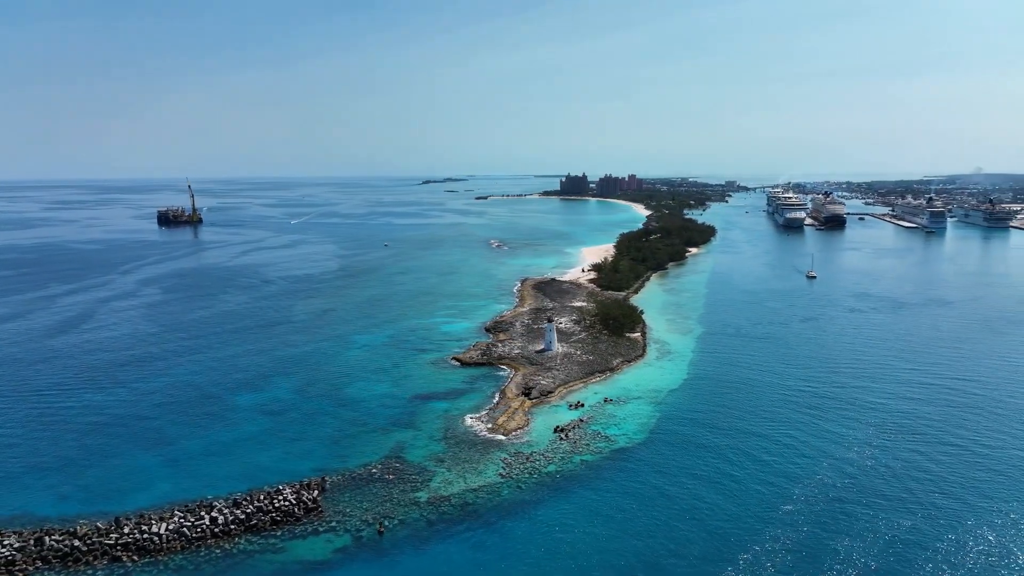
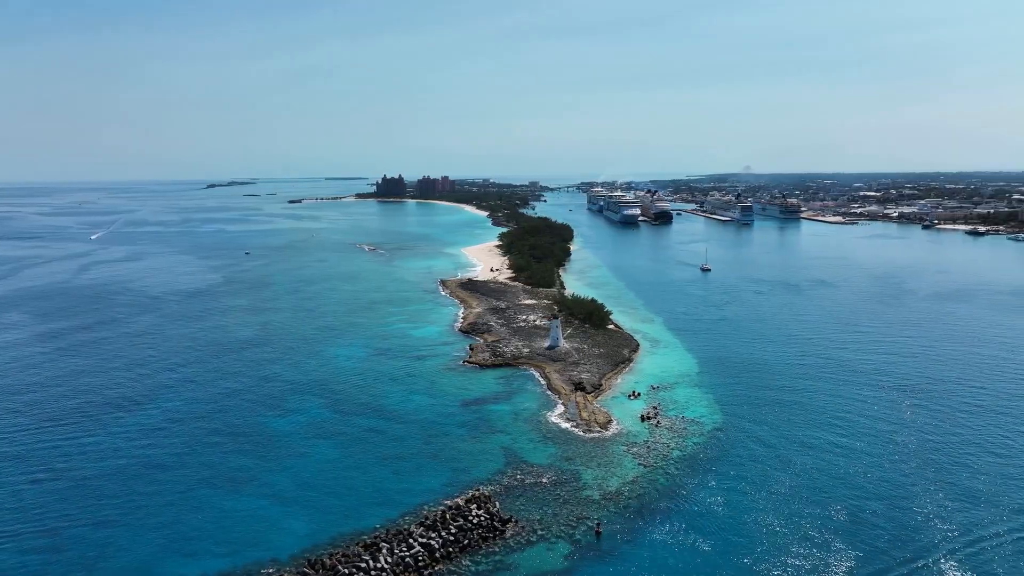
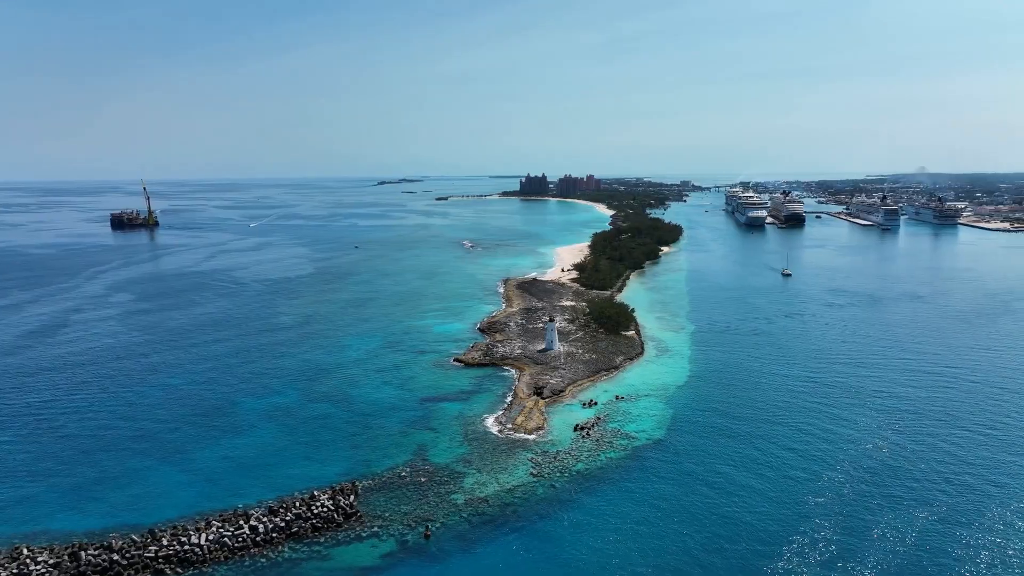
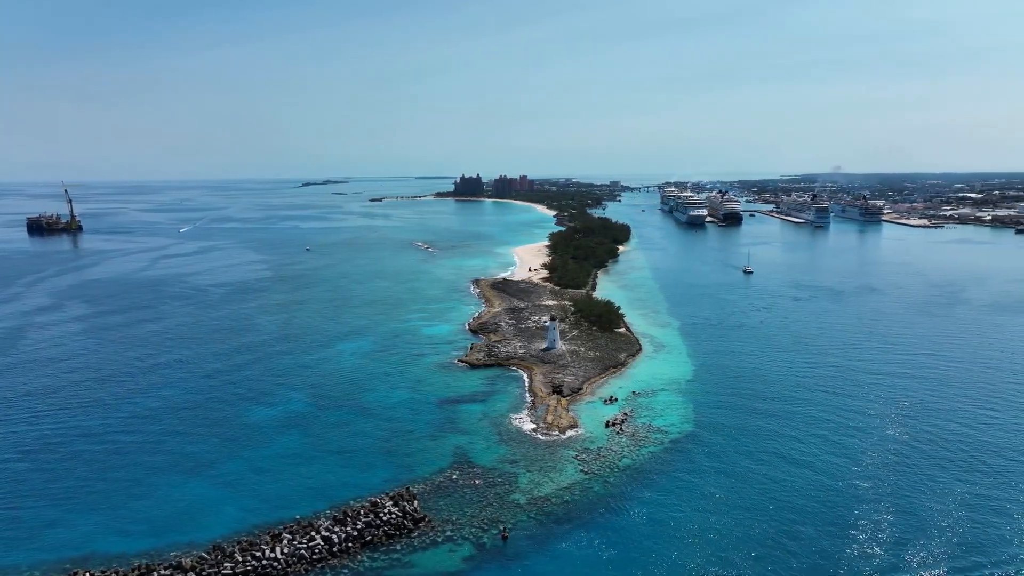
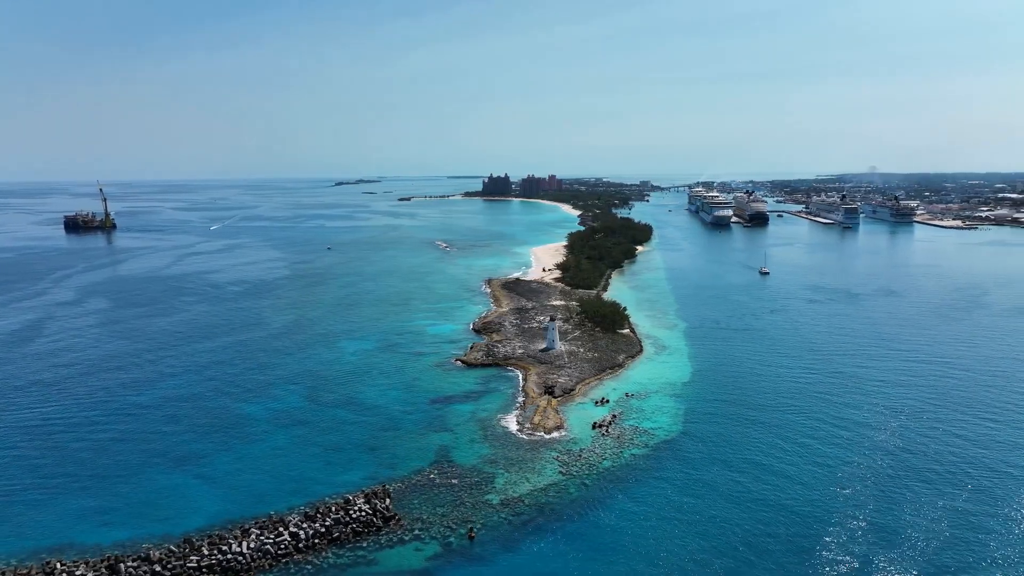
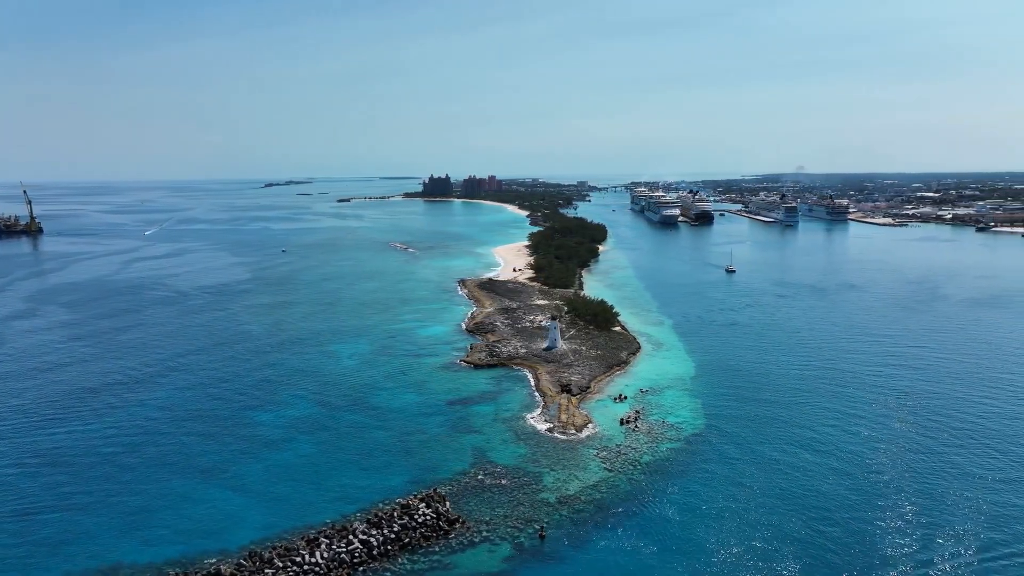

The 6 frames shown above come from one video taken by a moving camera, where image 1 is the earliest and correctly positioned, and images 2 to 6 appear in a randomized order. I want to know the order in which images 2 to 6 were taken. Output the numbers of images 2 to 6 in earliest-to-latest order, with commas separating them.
3, 5, 4, 6, 2
